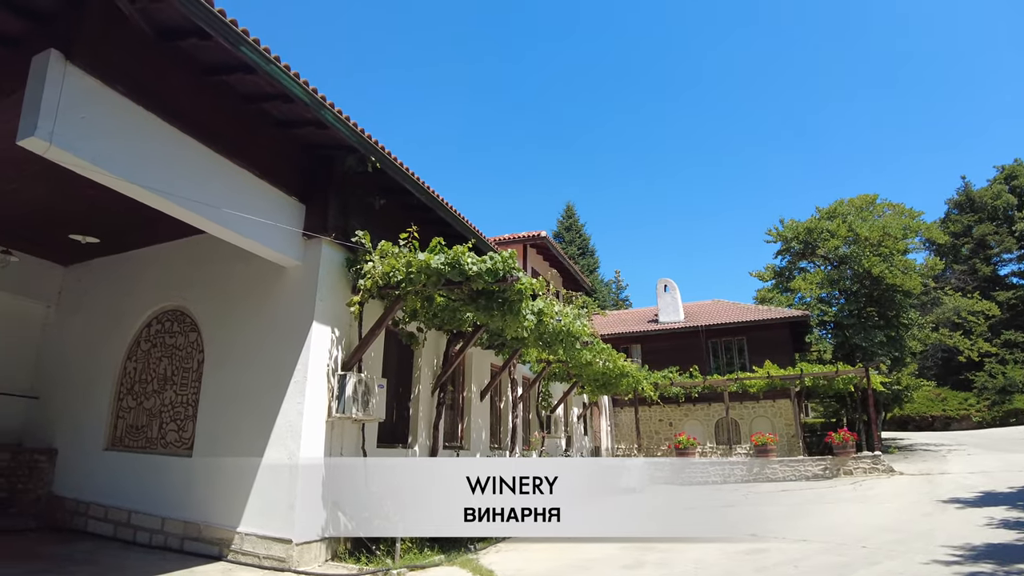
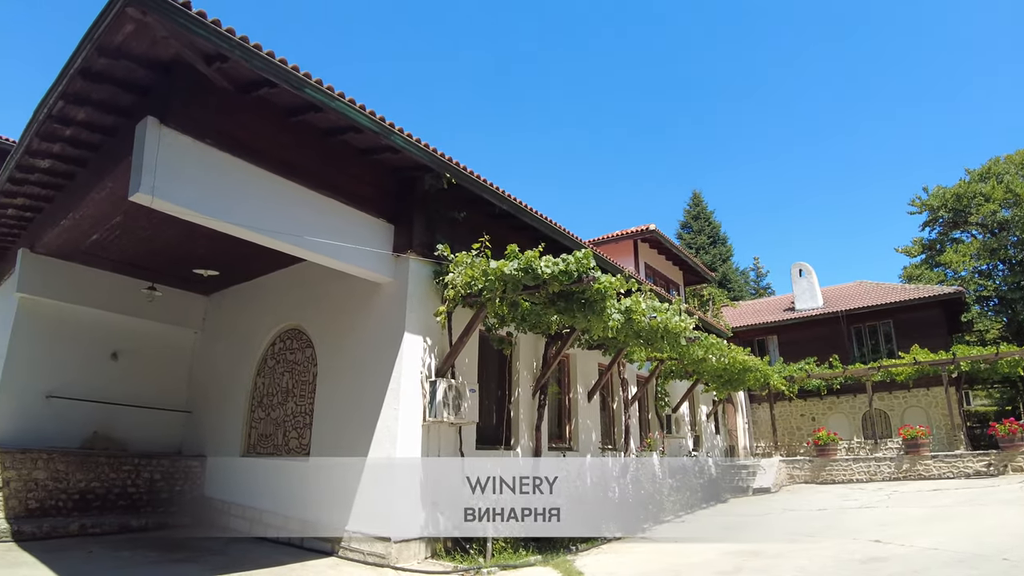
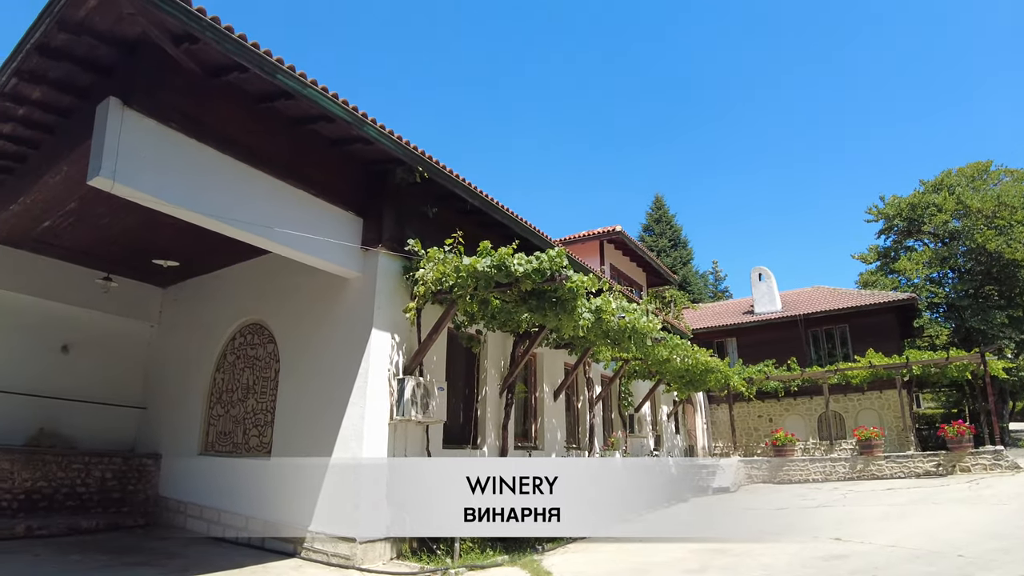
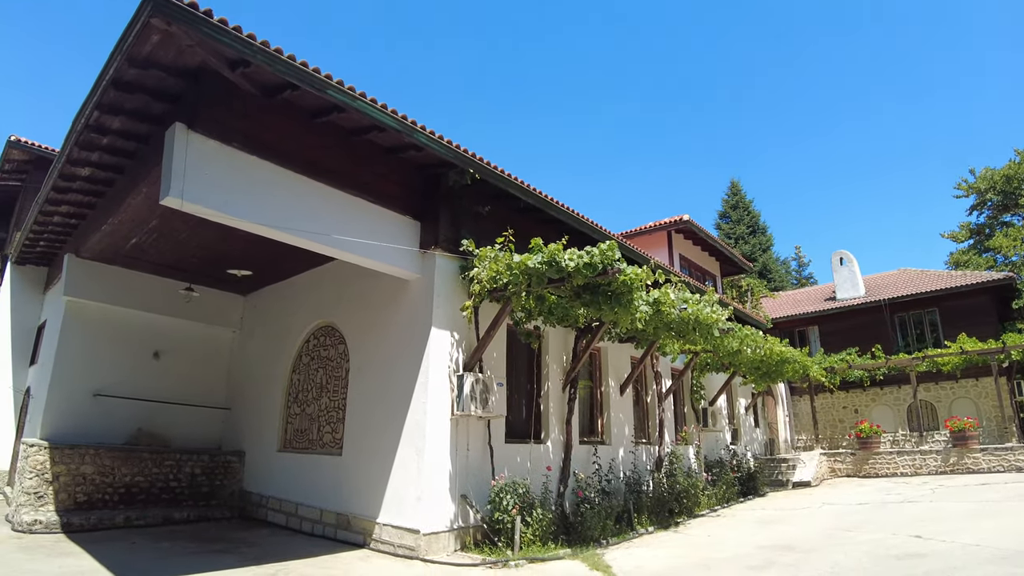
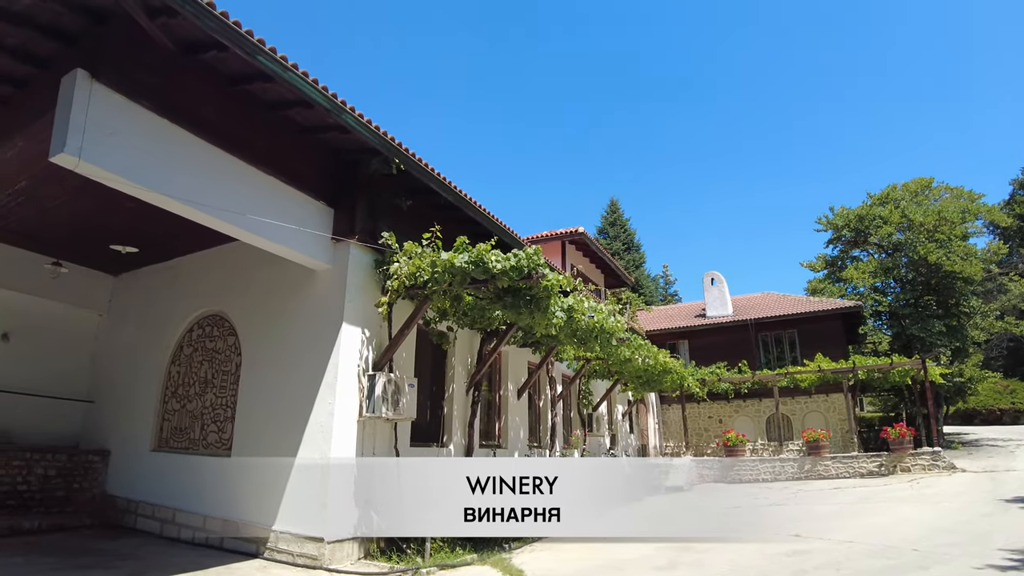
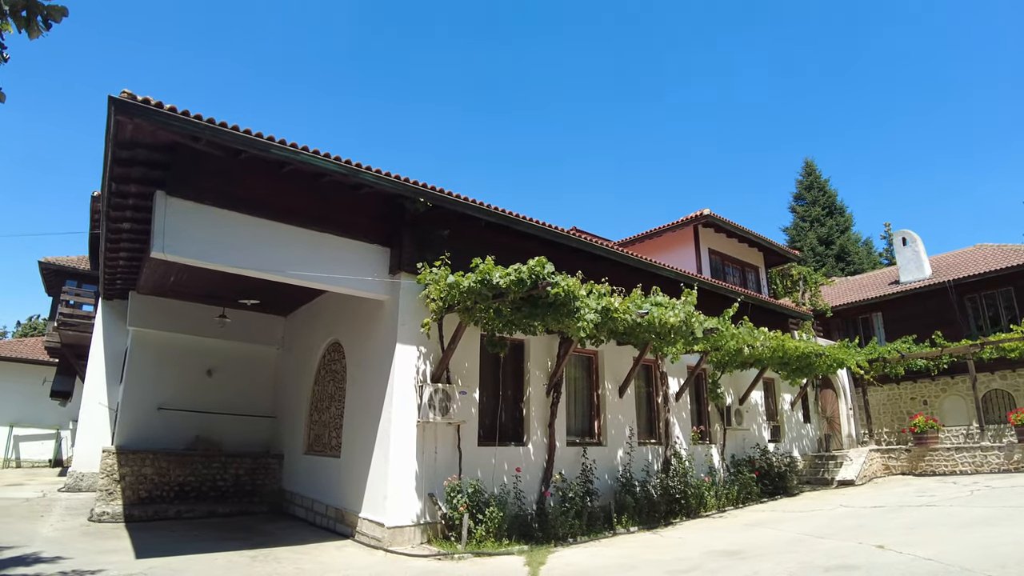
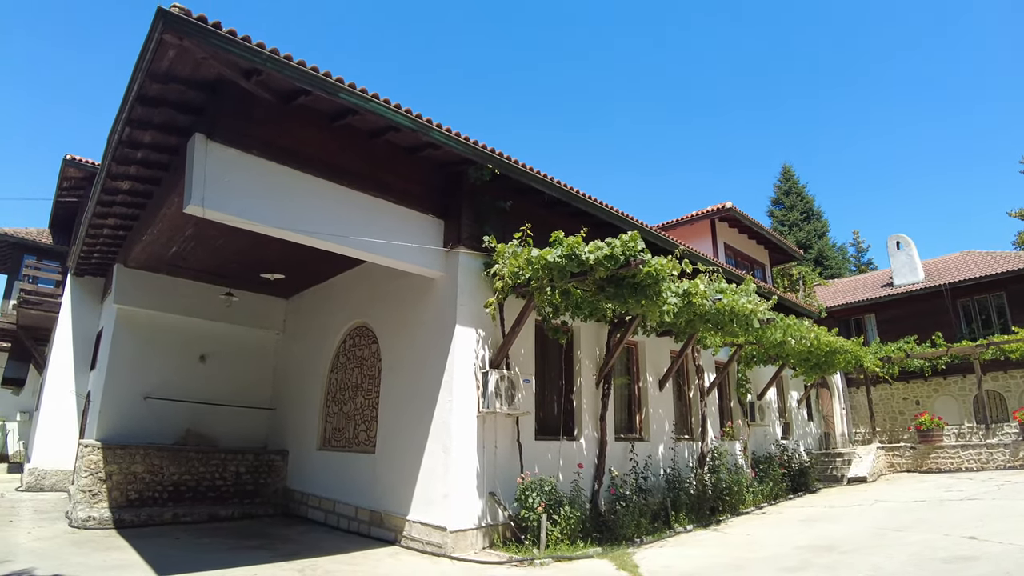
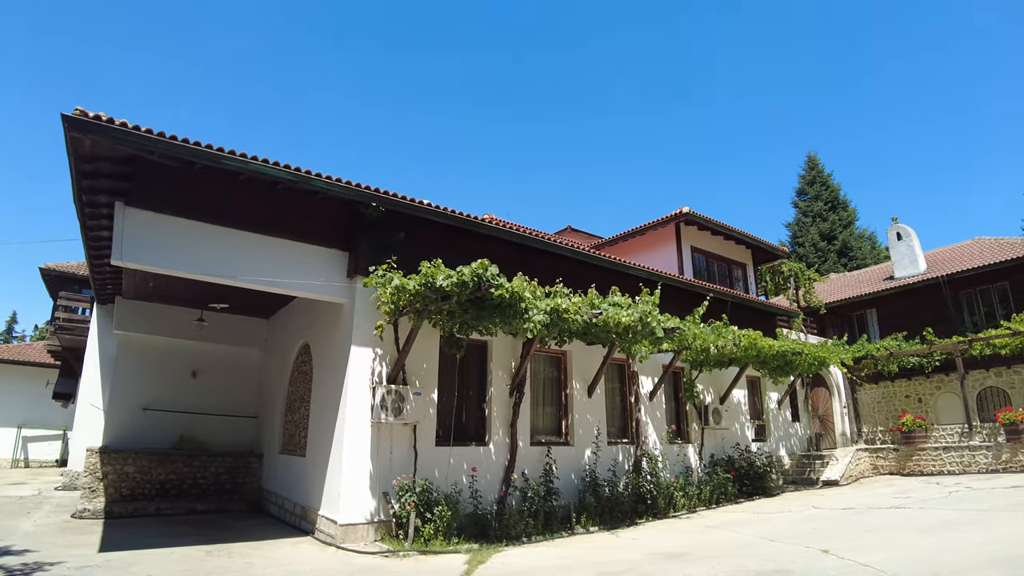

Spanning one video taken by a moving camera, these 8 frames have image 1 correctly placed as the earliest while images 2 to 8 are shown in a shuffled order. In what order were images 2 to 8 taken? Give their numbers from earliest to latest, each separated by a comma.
5, 3, 2, 4, 7, 6, 8
